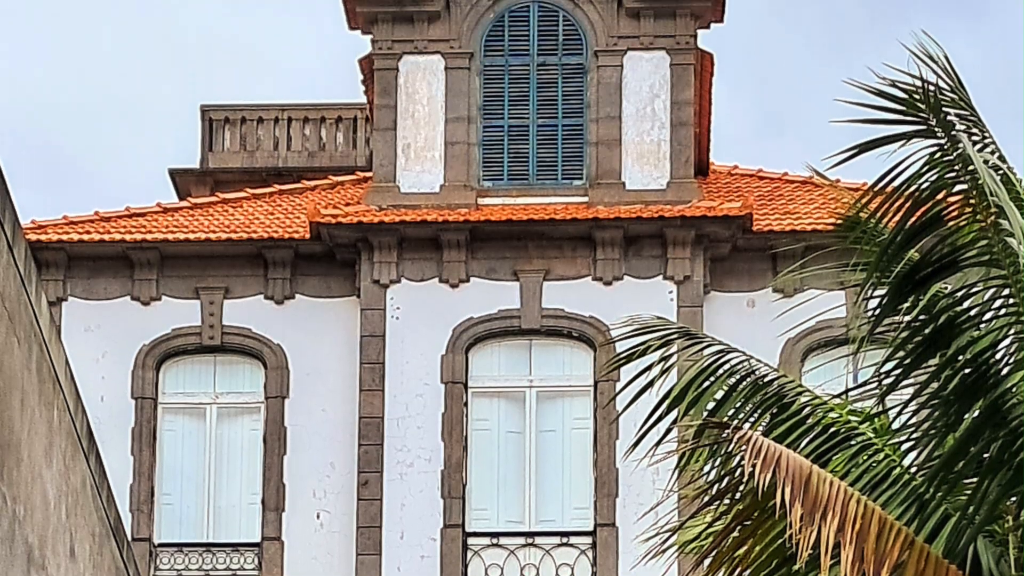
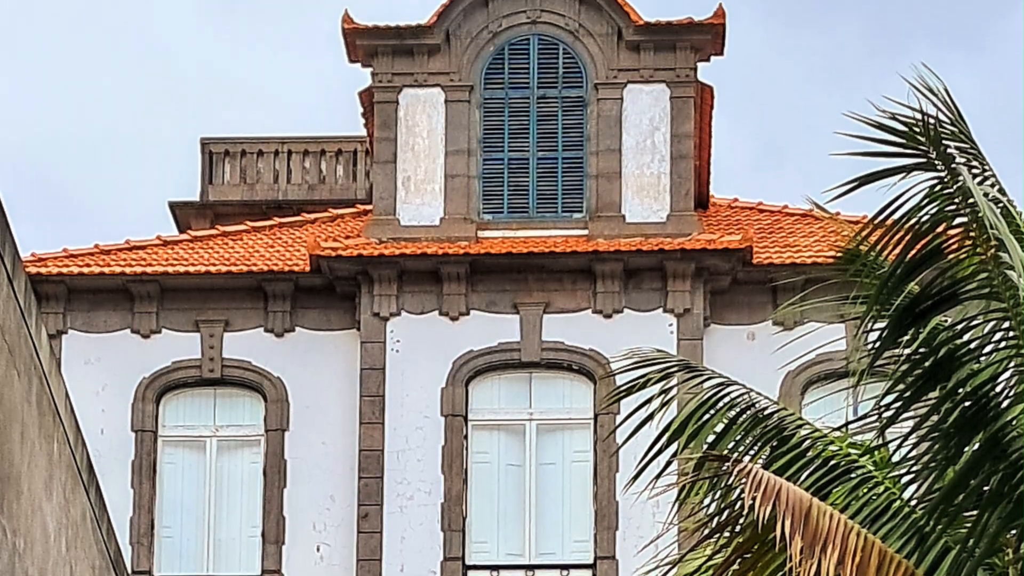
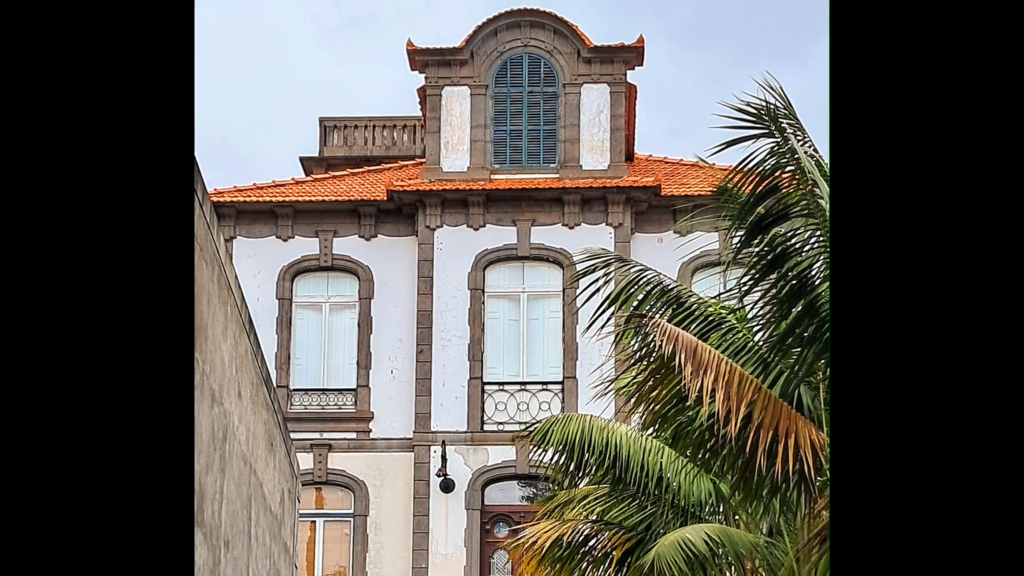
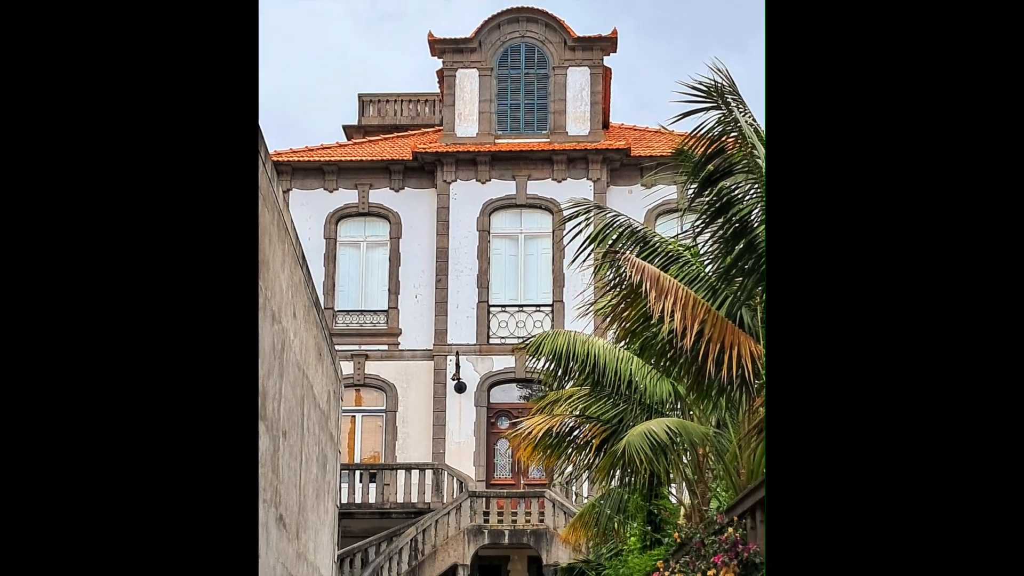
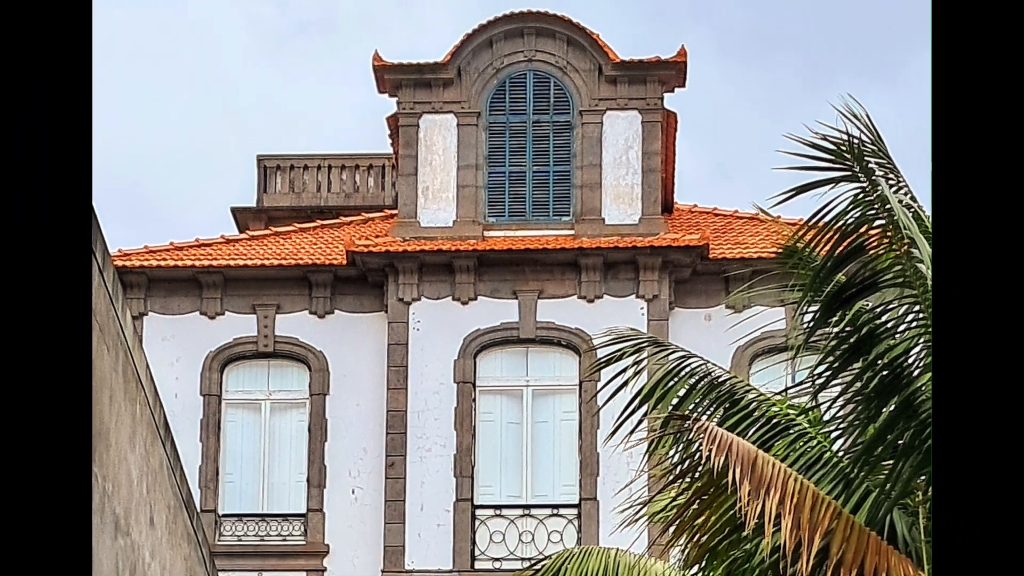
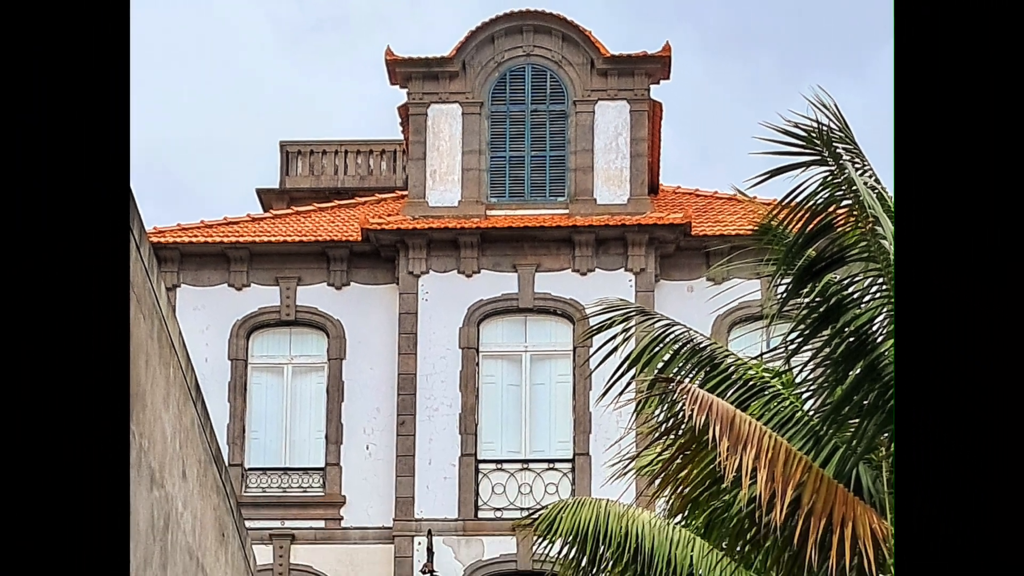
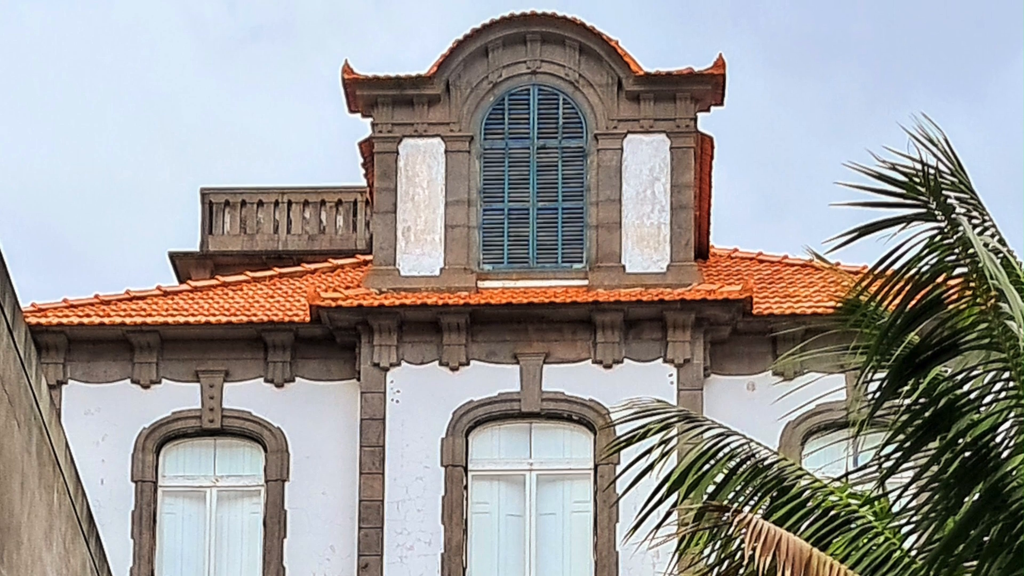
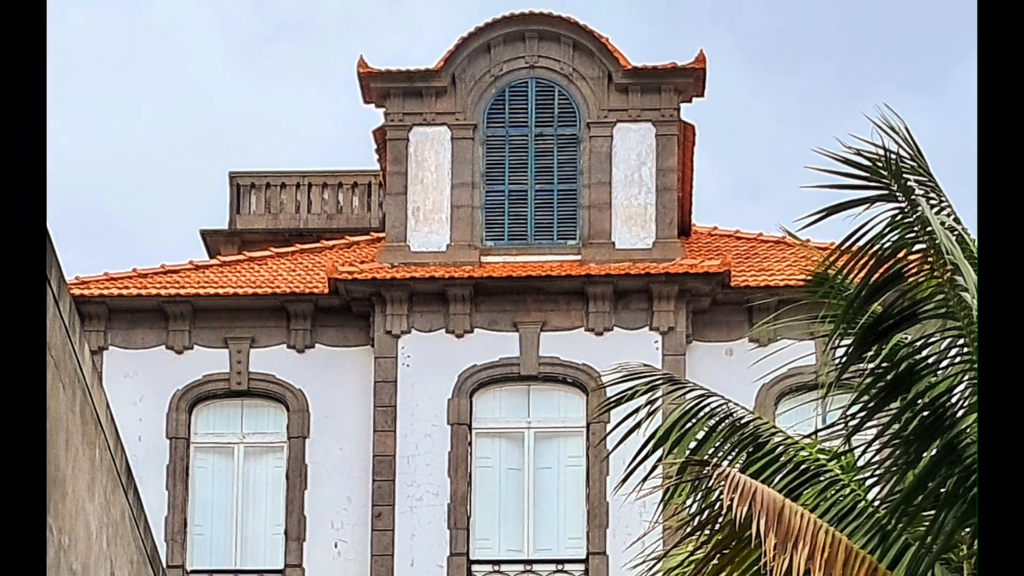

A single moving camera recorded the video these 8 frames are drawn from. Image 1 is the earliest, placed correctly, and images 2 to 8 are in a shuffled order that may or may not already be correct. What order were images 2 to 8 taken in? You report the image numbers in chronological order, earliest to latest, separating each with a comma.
2, 7, 8, 5, 6, 3, 4
